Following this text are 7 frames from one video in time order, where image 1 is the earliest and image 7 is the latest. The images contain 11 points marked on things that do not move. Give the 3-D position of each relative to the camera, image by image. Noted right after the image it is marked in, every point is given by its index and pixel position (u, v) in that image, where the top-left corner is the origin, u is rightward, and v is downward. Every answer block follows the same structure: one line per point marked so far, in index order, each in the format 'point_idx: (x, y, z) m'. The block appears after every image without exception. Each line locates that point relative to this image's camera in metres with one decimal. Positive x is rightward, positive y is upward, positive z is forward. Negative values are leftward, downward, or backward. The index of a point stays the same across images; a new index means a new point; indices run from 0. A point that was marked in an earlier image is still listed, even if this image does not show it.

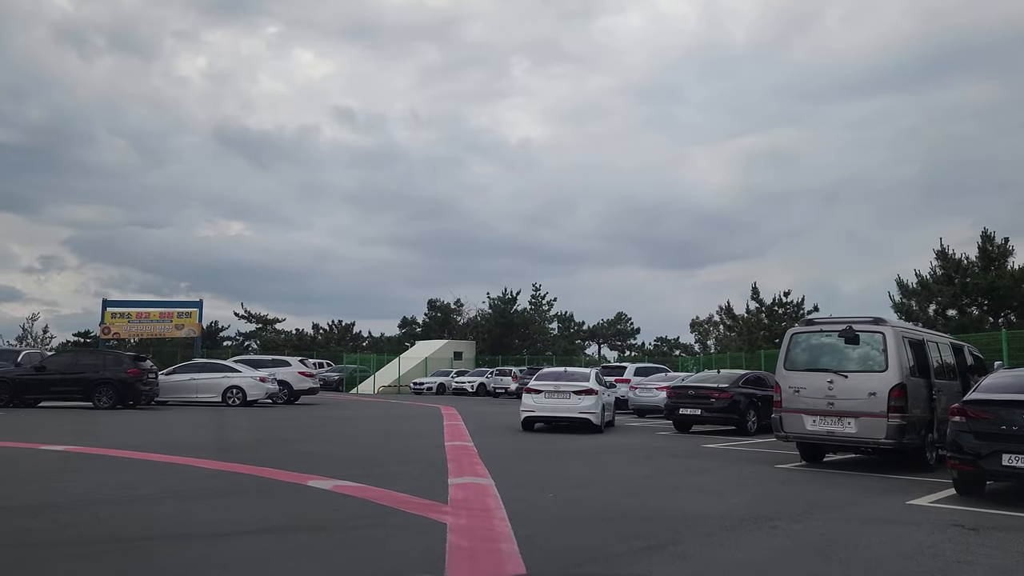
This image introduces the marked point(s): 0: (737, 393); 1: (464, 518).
0: (+4.4, -2.0, +15.5) m
1: (-0.4, -2.0, +6.8) m
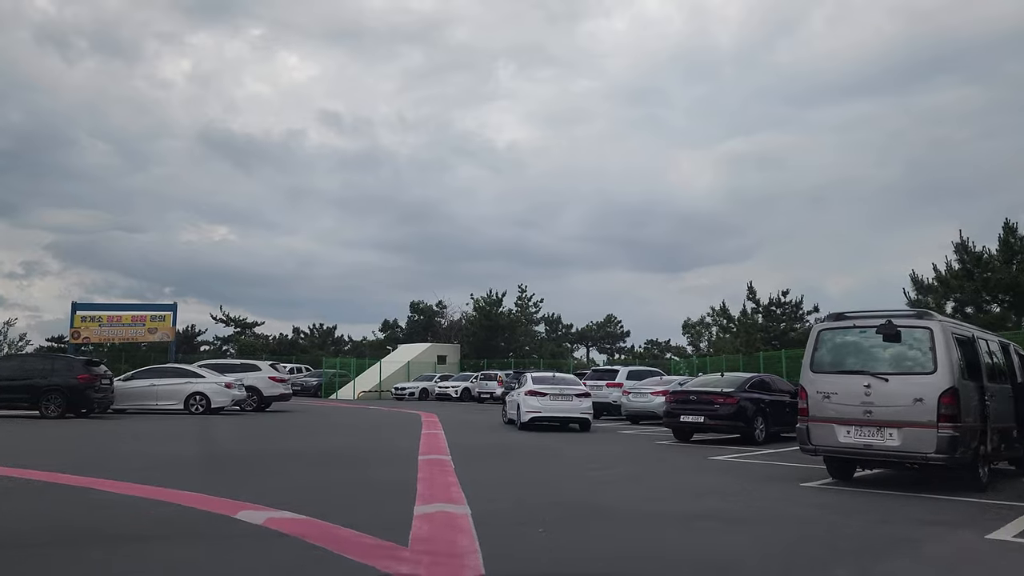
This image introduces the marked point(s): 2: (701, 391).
0: (+4.1, -1.9, +14.1) m
1: (-0.6, -1.9, +5.4) m
2: (+3.4, -1.8, +14.3) m
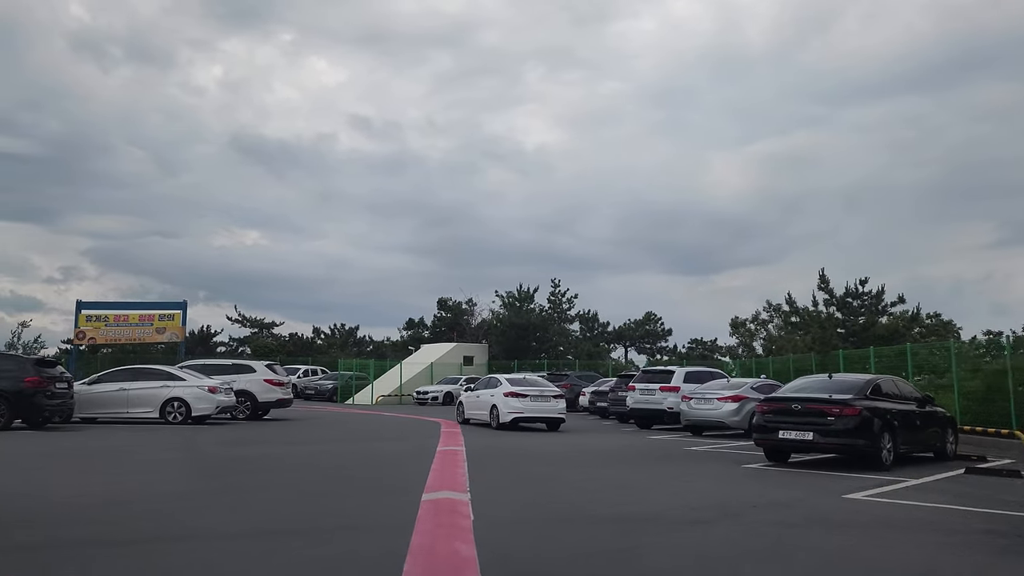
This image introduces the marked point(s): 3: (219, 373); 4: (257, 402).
0: (+4.6, -1.6, +10.5) m
1: (-0.3, -1.5, +1.9) m
2: (+3.9, -1.5, +10.7) m
3: (-7.2, -2.1, +19.6) m
4: (-6.2, -2.8, +19.6) m
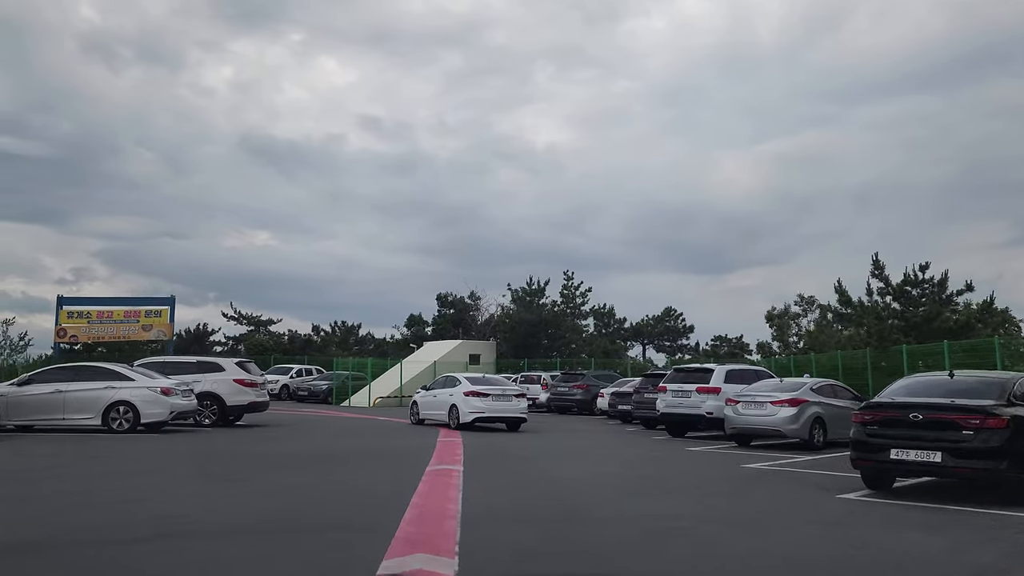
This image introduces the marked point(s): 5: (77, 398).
0: (+4.7, -1.2, +7.6) m
1: (-0.3, -1.1, -0.9) m
2: (+4.0, -1.1, +7.8) m
3: (-6.9, -1.8, +16.8) m
4: (-6.0, -2.5, +16.8) m
5: (-7.9, -2.0, +14.6) m
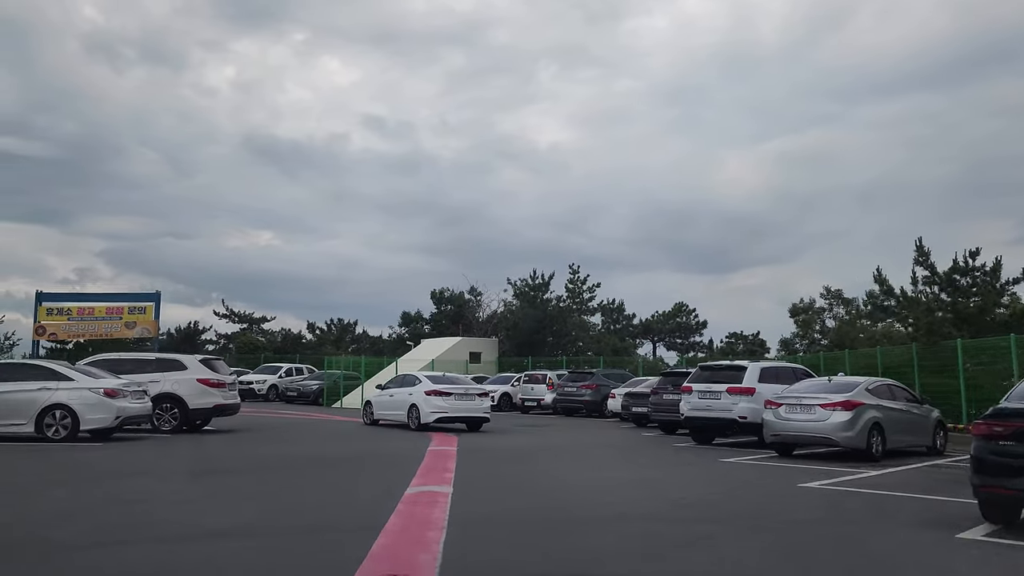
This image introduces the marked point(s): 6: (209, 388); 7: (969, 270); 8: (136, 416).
0: (+4.8, -1.0, +5.5) m
1: (-0.3, -0.9, -3.1) m
2: (+4.1, -0.9, +5.7) m
3: (-6.9, -1.5, +14.7) m
4: (-6.0, -2.2, +14.7) m
5: (-7.8, -1.7, +12.5) m
6: (-5.7, -1.9, +15.0) m
7: (+10.7, +0.4, +18.7) m
8: (-6.2, -2.1, +13.2) m
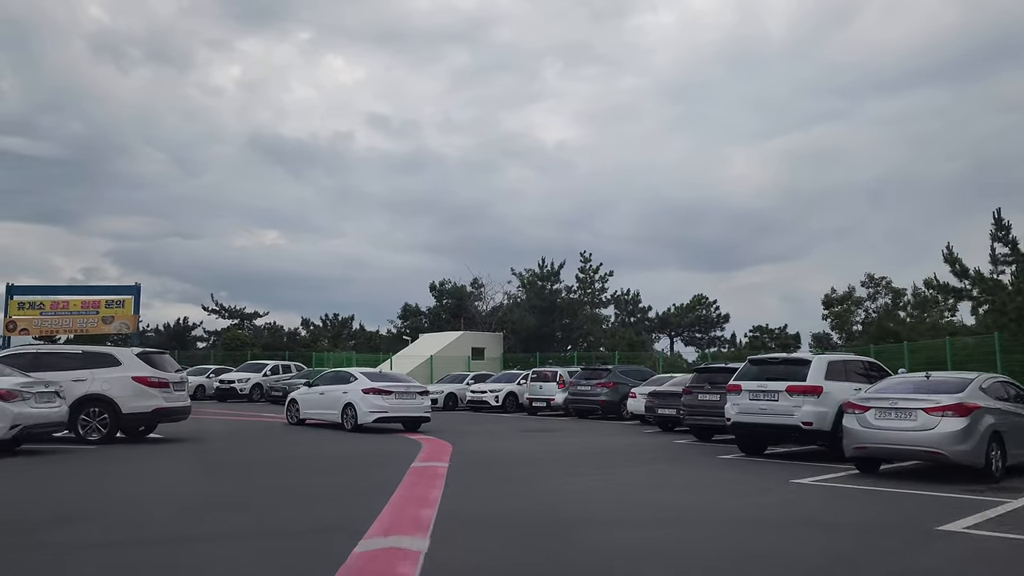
0: (+4.8, -0.6, +2.6) m
1: (-0.4, -0.6, -5.8) m
2: (+4.1, -0.5, +2.9) m
3: (-6.8, -1.2, +12.0) m
4: (-5.9, -1.9, +12.0) m
5: (-7.8, -1.4, +9.8) m
6: (-5.6, -1.5, +12.3) m
7: (+10.8, +0.8, +15.9) m
8: (-6.1, -1.8, +10.5) m
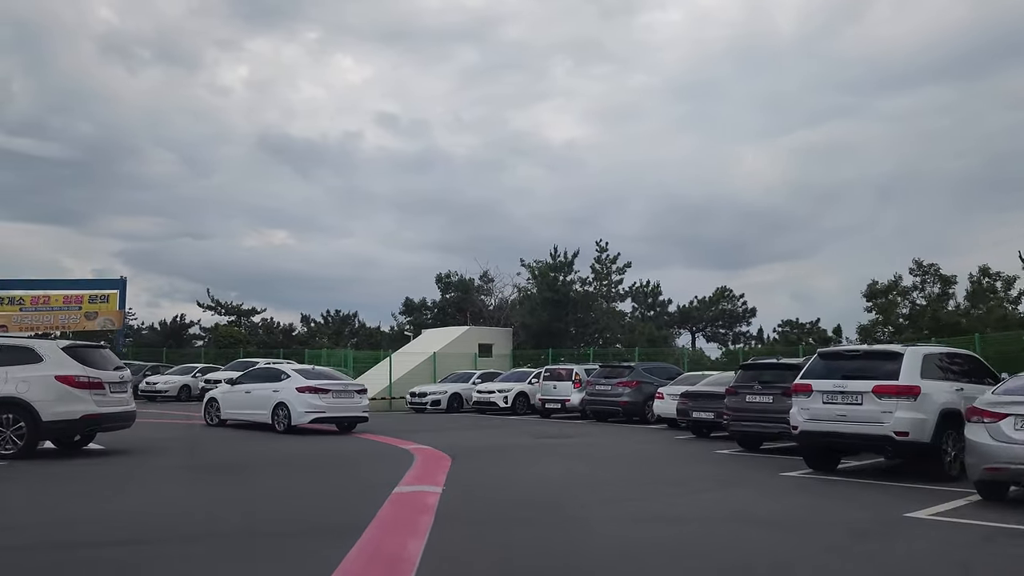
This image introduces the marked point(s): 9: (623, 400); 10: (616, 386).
0: (+4.8, -0.3, +0.2) m
1: (-0.4, -0.3, -8.2) m
2: (+4.1, -0.2, +0.5) m
3: (-6.7, -0.9, +9.7) m
4: (-5.7, -1.6, +9.7) m
5: (-7.6, -1.2, +7.5) m
6: (-5.4, -1.3, +10.0) m
7: (+11.0, +1.2, +13.4) m
8: (-6.0, -1.5, +8.2) m
9: (+2.7, -2.7, +19.2) m
10: (+2.5, -2.4, +19.5) m
